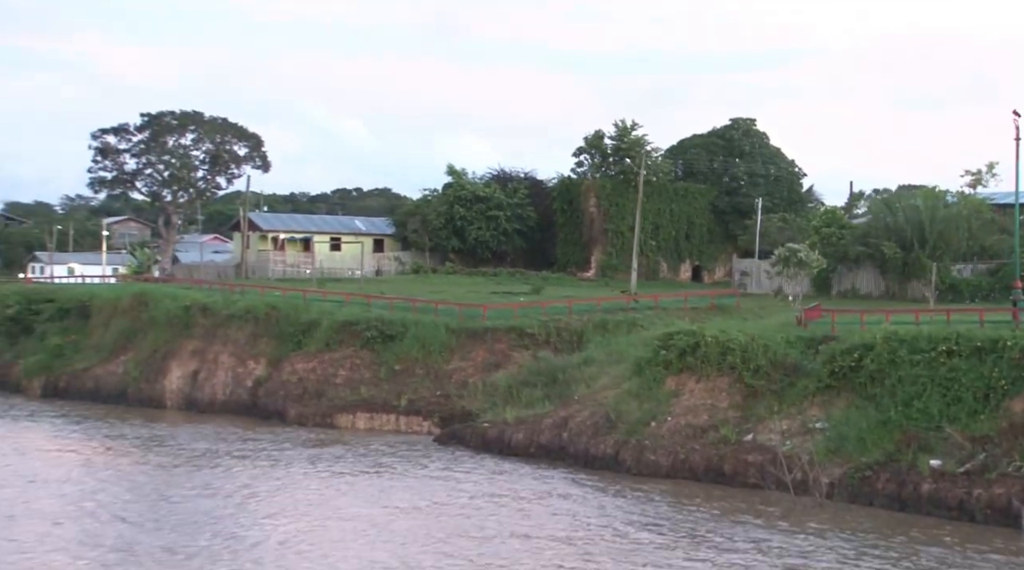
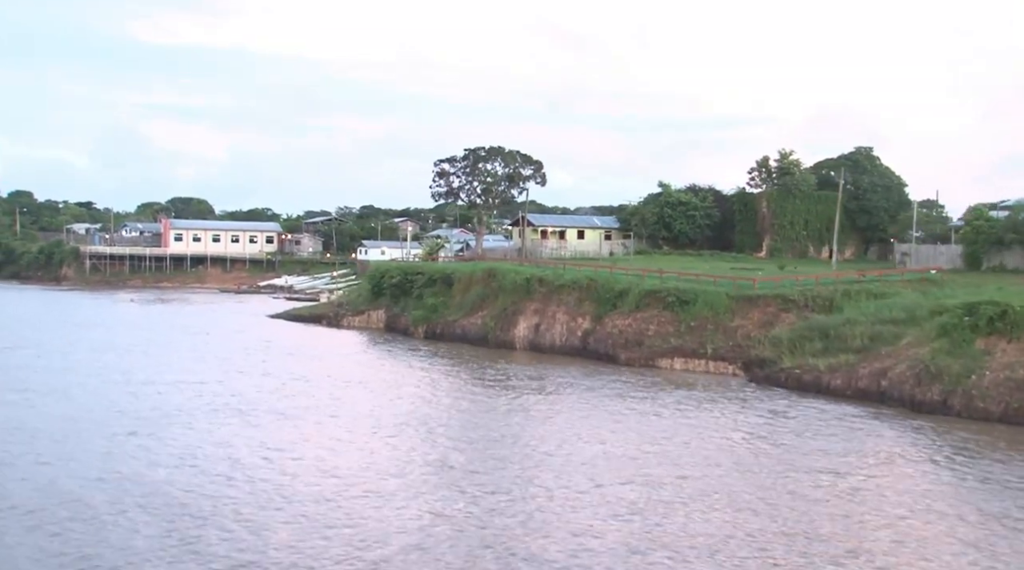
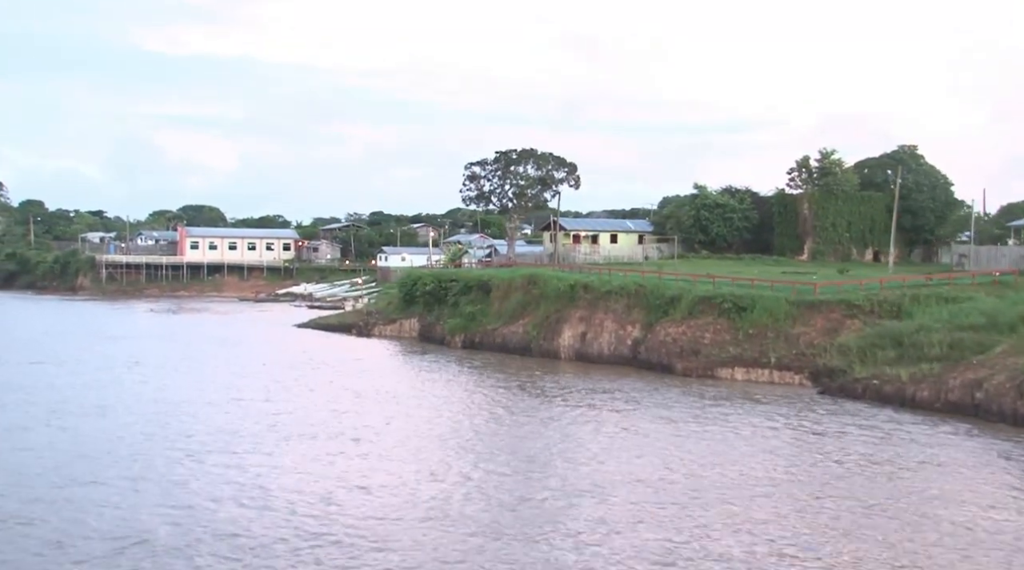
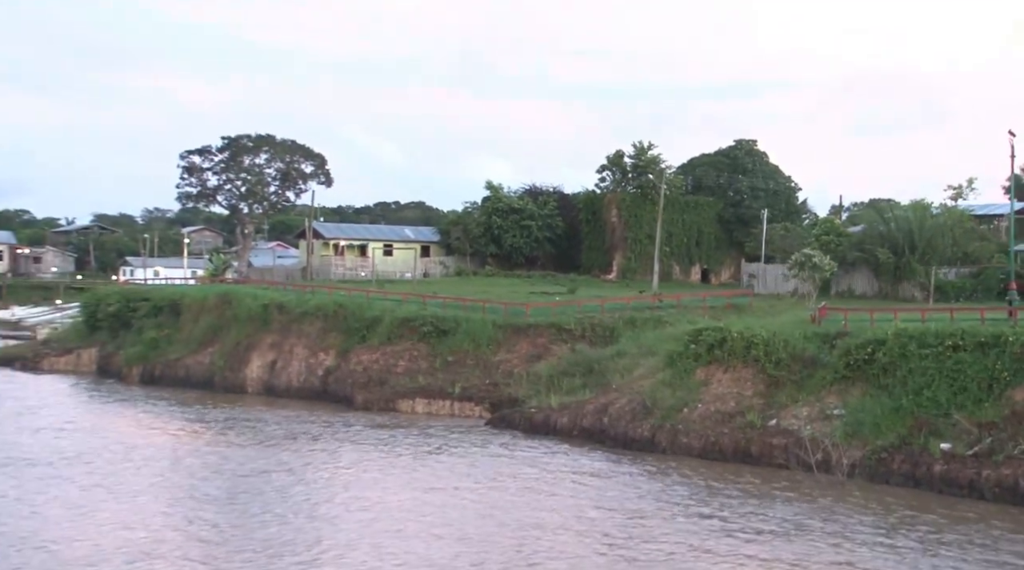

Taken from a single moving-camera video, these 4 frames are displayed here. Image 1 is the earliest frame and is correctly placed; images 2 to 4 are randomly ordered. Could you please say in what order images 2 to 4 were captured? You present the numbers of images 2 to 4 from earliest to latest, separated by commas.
4, 2, 3
